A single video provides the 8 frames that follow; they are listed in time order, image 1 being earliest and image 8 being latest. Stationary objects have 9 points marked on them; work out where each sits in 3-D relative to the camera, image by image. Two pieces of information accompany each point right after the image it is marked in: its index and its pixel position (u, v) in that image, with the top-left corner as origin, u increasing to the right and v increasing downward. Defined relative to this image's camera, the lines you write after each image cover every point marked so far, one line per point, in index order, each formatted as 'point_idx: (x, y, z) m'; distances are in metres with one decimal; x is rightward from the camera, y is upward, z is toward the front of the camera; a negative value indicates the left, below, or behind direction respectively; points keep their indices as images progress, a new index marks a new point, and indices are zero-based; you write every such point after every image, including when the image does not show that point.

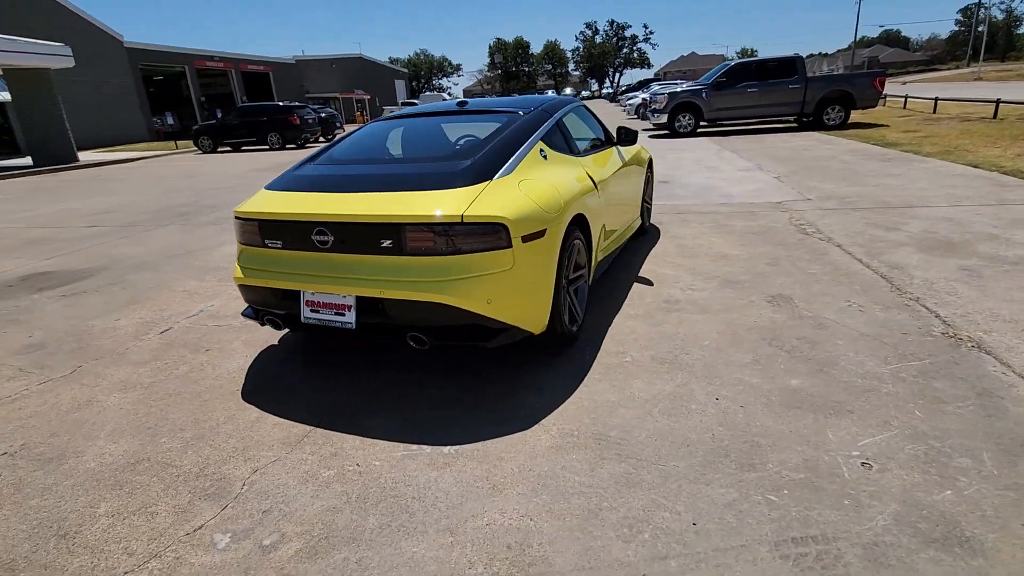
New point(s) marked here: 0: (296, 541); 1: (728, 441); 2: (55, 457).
0: (-0.8, -1.0, +2.0) m
1: (+1.0, -0.7, +2.5) m
2: (-2.3, -0.8, +2.7) m
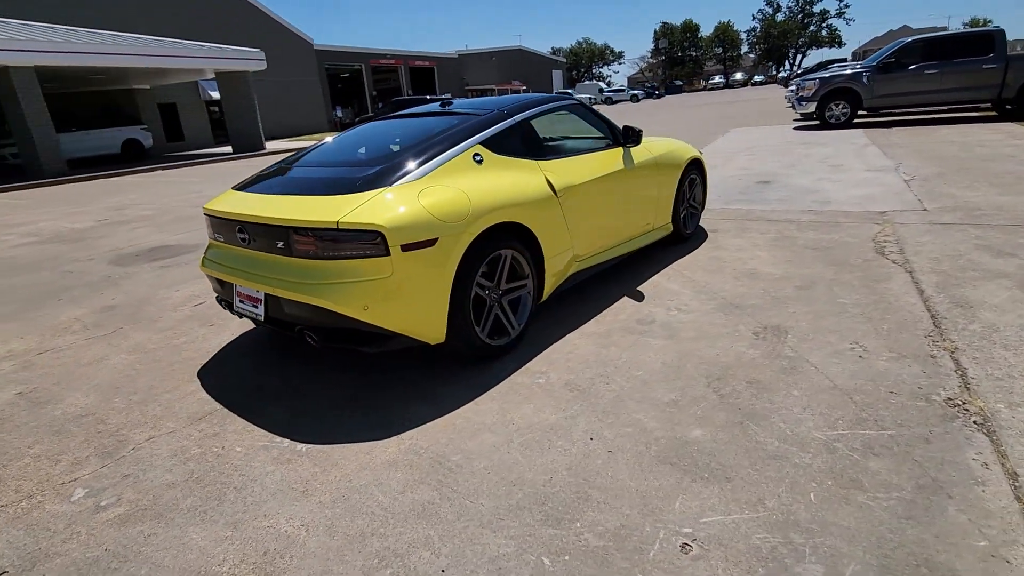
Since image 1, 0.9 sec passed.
0: (-1.7, -0.9, +2.3) m
1: (+0.2, -0.8, +2.2) m
2: (-2.9, -0.7, +3.3) m
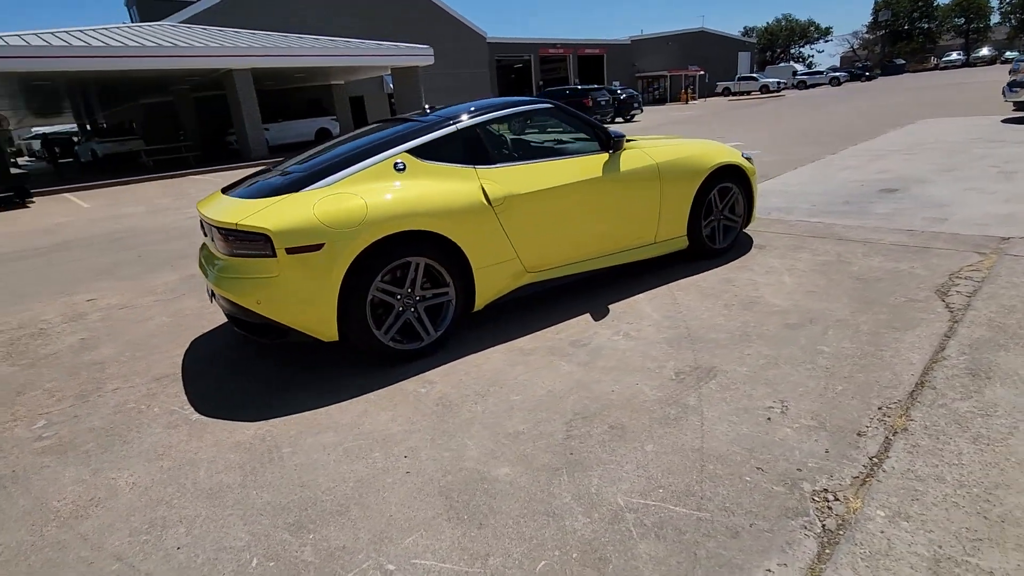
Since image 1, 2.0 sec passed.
0: (-2.5, -0.8, +3.0) m
1: (-0.8, -0.9, +2.3) m
2: (-3.4, -0.5, +4.2) m
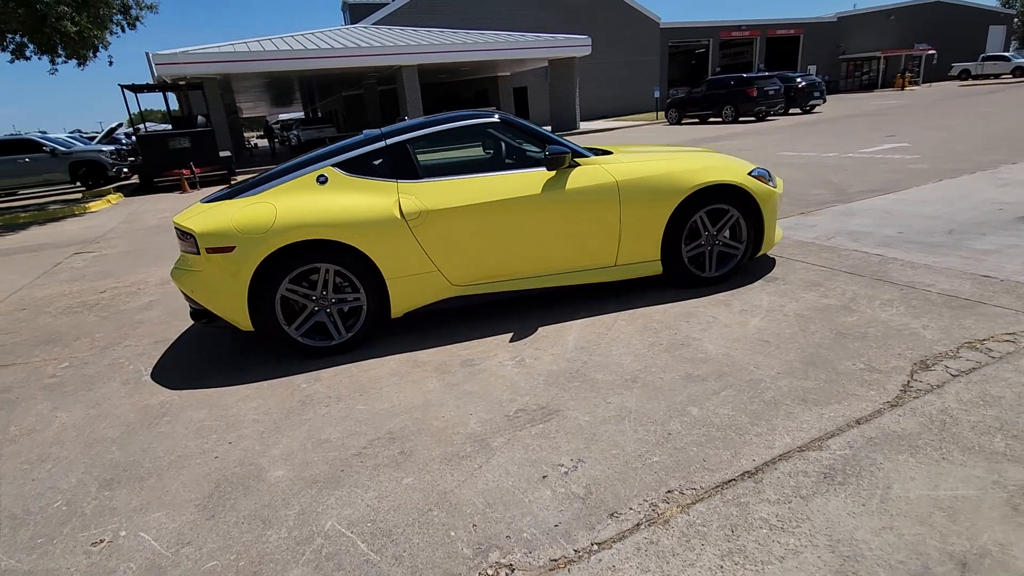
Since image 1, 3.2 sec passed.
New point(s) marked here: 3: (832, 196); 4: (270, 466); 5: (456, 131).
0: (-3.3, -0.7, +3.9) m
1: (-1.8, -0.9, +2.7) m
2: (-3.7, -0.2, +5.3) m
3: (+4.5, +1.3, +7.5) m
4: (-1.2, -0.9, +2.6) m
5: (-0.4, +1.2, +4.0) m
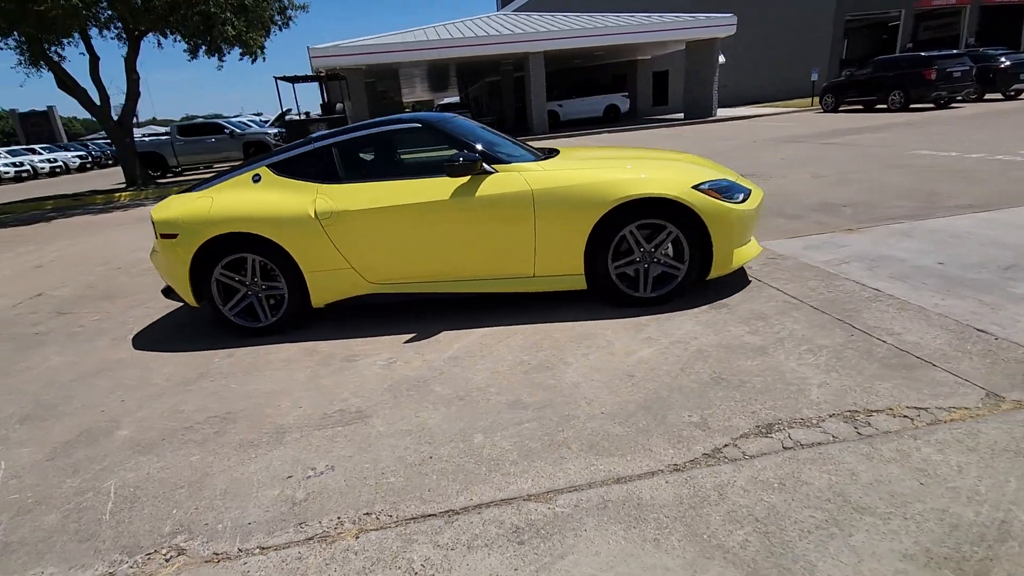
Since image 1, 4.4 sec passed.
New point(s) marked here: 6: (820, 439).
0: (-3.9, -0.4, +4.9) m
1: (-2.9, -0.8, +3.4) m
2: (-3.8, +0.1, +6.4) m
3: (+4.7, +0.9, +6.3) m
4: (-2.2, -0.8, +3.1) m
5: (-1.0, +1.2, +4.2) m
6: (+1.4, -0.7, +2.4) m
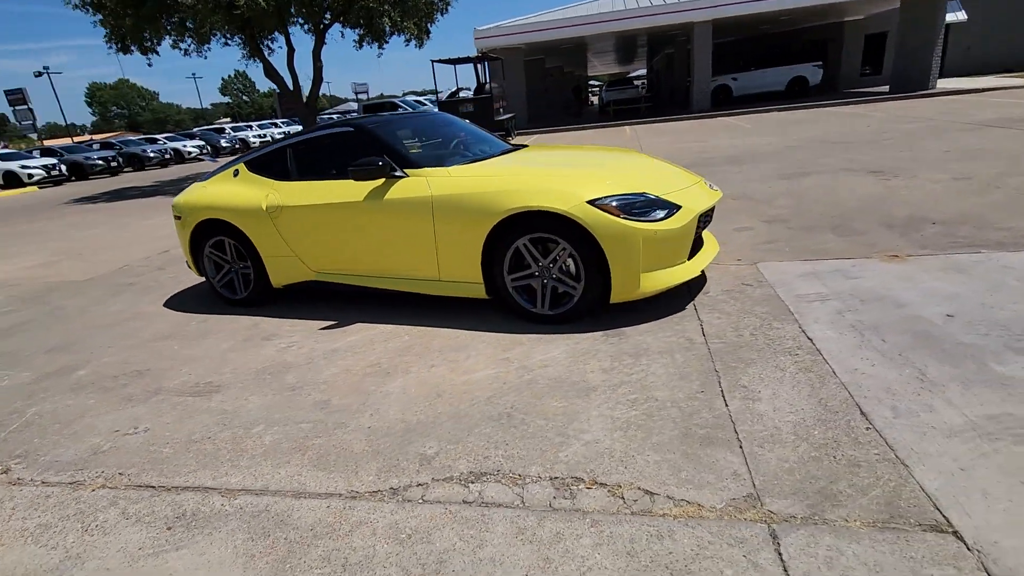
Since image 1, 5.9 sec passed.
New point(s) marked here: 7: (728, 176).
0: (-4.2, 0.0, +6.3) m
1: (-3.7, -0.5, +4.5) m
2: (-3.6, +0.6, +7.6) m
3: (+4.5, +0.5, +4.7) m
4: (-3.2, -0.6, +4.1) m
5: (-1.5, +1.3, +4.5) m
6: (0.0, -0.9, +2.2) m
7: (+3.8, +1.9, +9.3) m
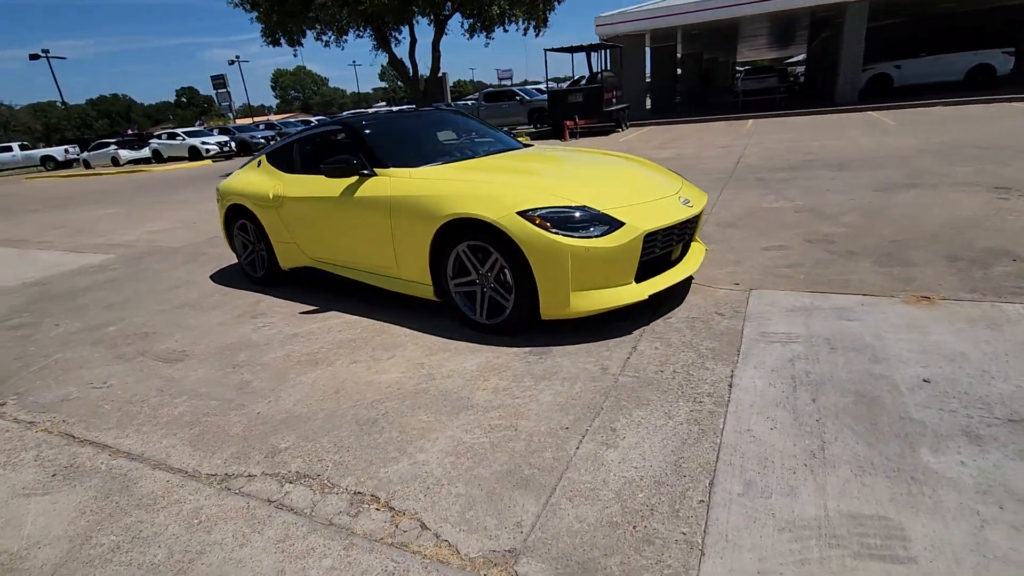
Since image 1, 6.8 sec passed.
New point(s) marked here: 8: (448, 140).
0: (-3.9, +0.4, +7.1) m
1: (-3.9, -0.2, +5.4) m
2: (-3.0, +0.9, +8.3) m
3: (+4.2, 0.0, +3.6) m
4: (-3.5, -0.3, +4.8) m
5: (-1.6, +1.4, +4.8) m
6: (-0.9, -0.9, +2.3) m
7: (+4.7, +1.6, +8.2) m
8: (-0.6, +1.4, +4.9) m
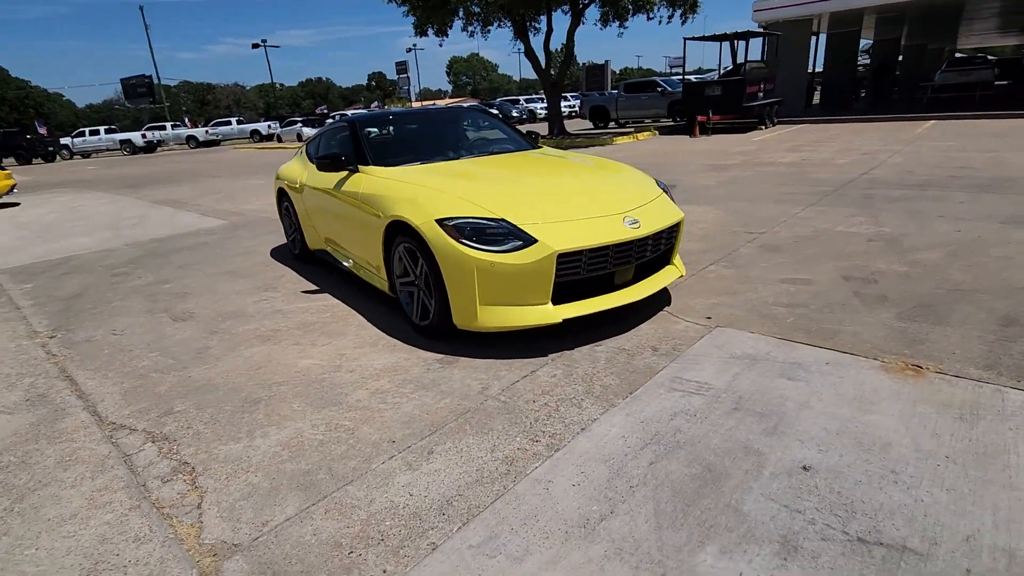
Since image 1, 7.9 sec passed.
0: (-3.3, +0.9, +8.0) m
1: (-3.8, +0.2, +6.4) m
2: (-2.0, +1.2, +8.9) m
3: (+3.5, -0.5, +2.5) m
4: (-3.6, +0.1, +5.7) m
5: (-1.6, +1.5, +5.2) m
6: (-1.8, -0.9, +2.6) m
7: (+5.3, +1.0, +6.8) m
8: (-0.6, +1.4, +5.0) m
